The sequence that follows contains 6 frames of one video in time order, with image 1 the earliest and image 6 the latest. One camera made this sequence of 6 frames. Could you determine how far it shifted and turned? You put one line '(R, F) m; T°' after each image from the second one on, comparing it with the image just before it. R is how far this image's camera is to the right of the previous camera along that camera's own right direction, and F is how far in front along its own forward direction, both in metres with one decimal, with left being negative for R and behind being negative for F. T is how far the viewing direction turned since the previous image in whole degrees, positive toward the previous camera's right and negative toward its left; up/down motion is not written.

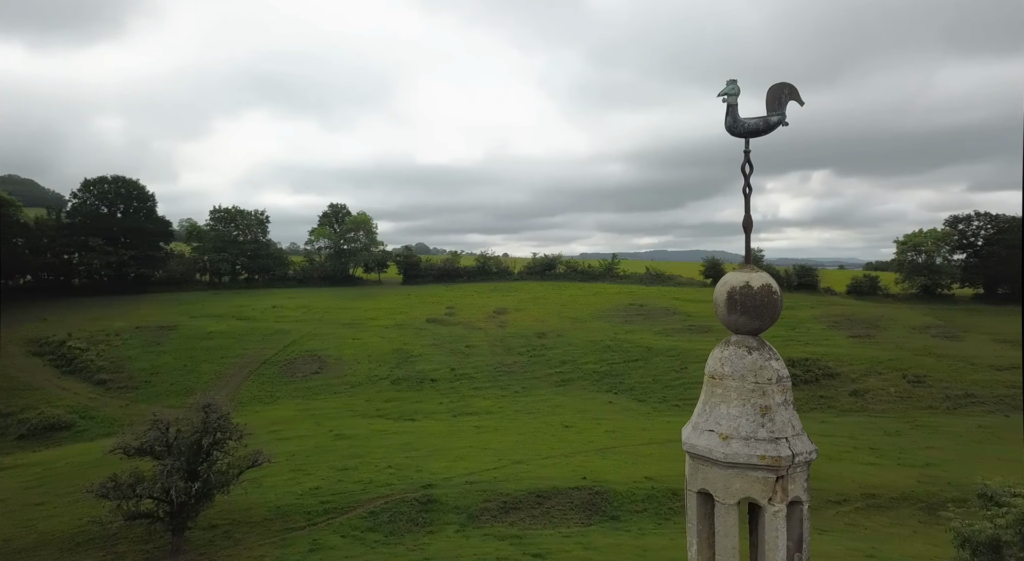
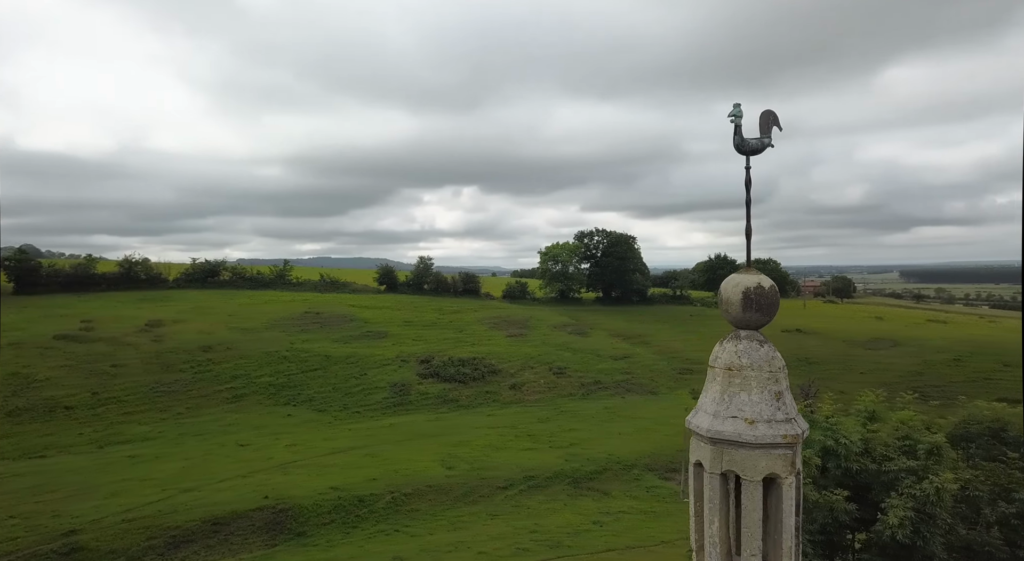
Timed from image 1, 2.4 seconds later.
(-0.2, -0.2) m; +3°
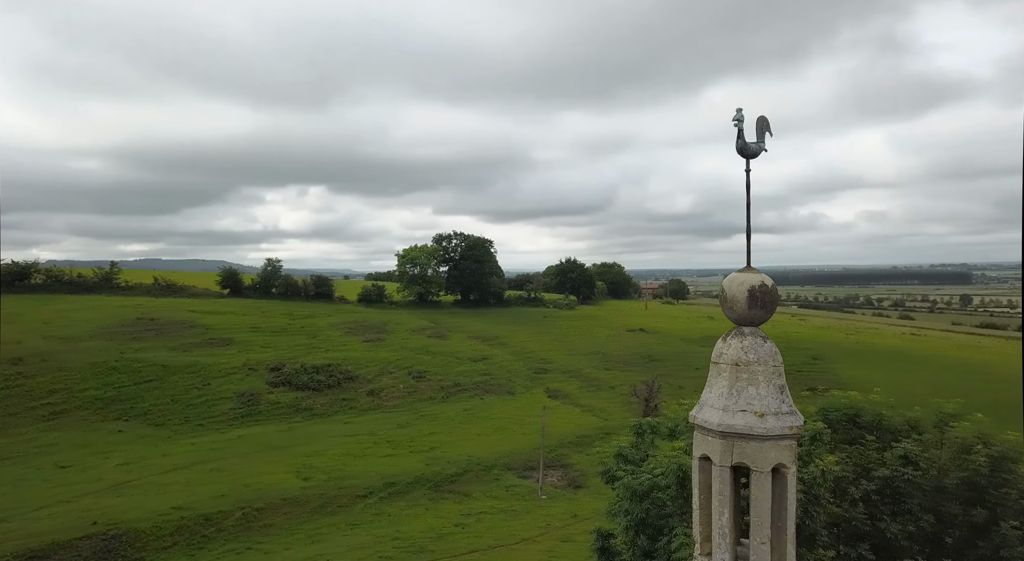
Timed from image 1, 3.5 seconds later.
(-0.4, +0.1) m; +12°
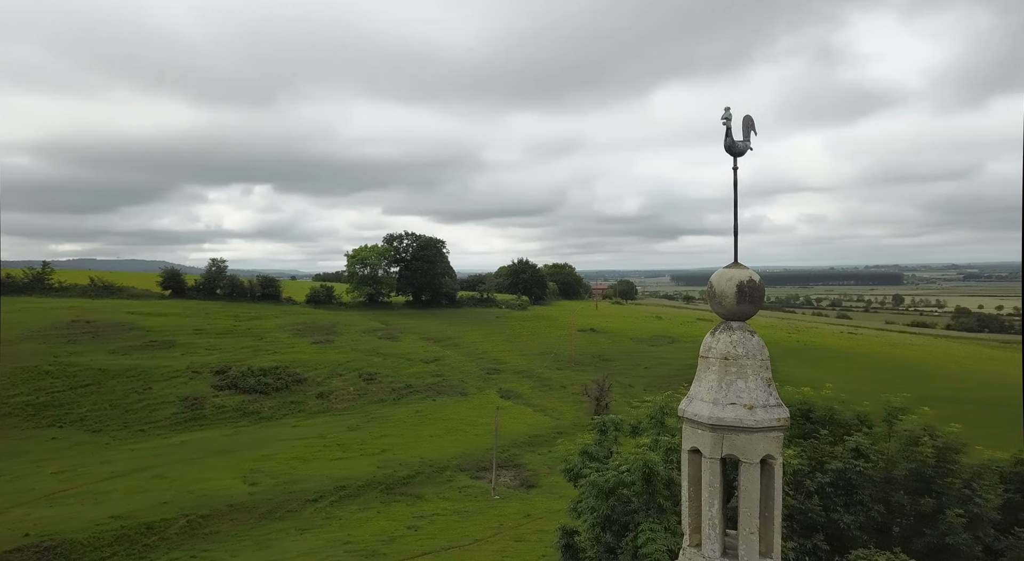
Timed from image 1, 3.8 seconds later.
(+0.4, +0.1) m; -11°
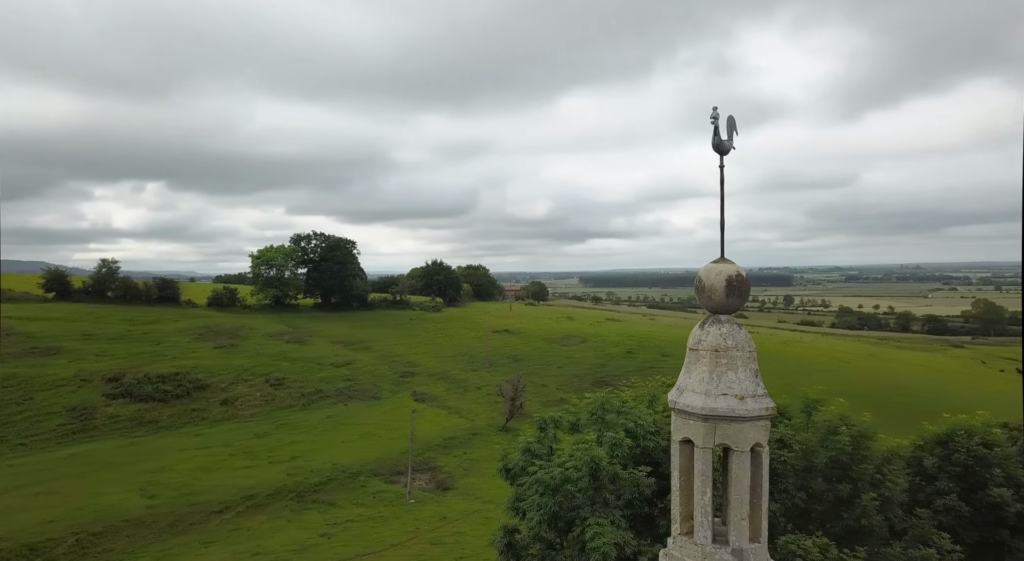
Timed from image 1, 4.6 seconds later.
(-0.2, -0.1) m; +7°
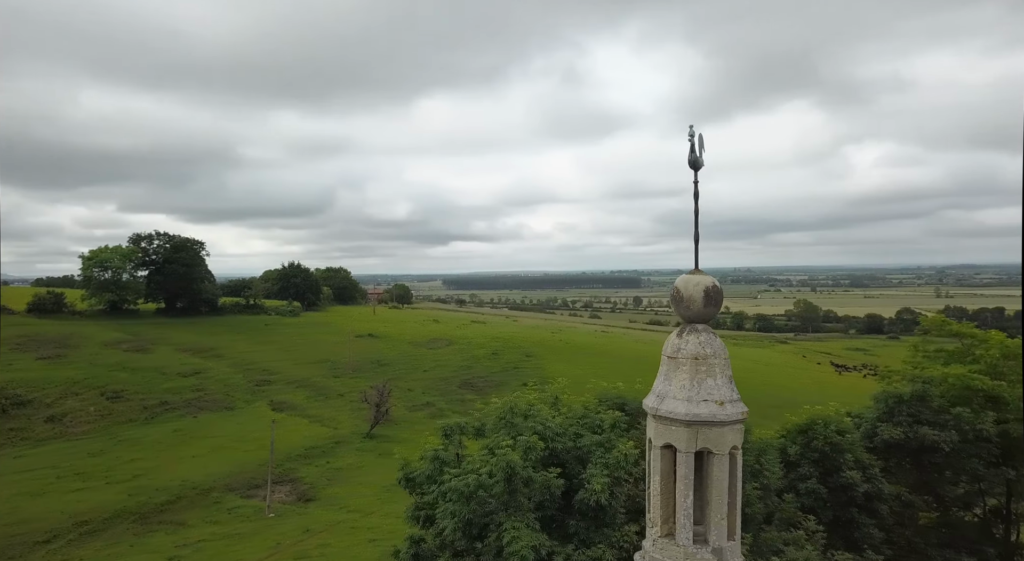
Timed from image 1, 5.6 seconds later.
(-0.3, +0.1) m; +11°
